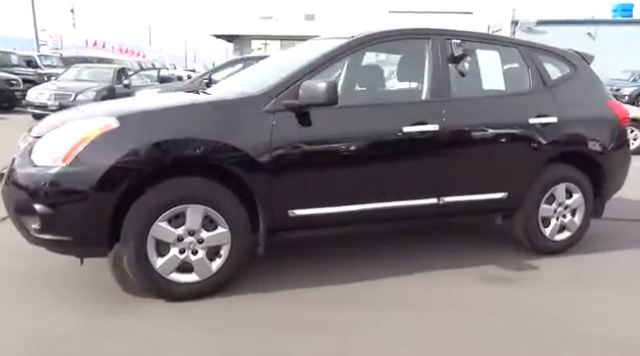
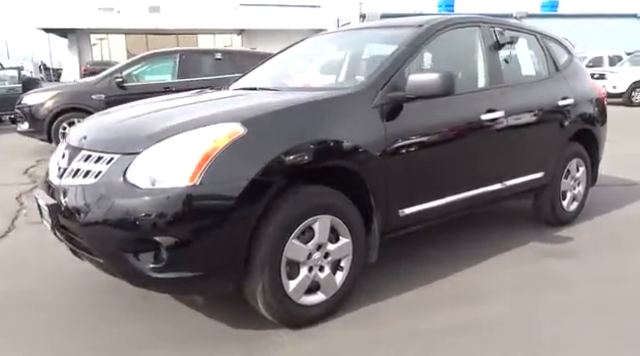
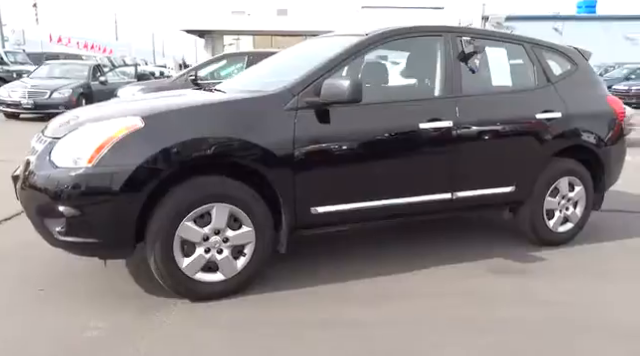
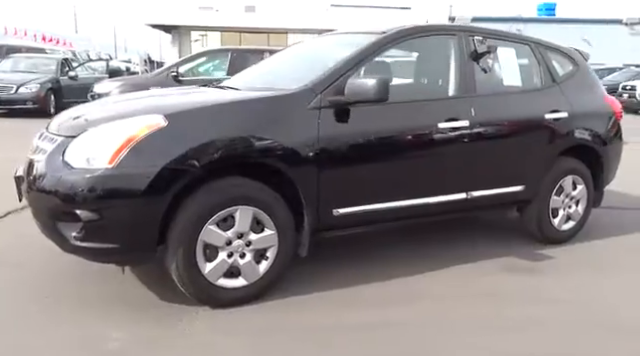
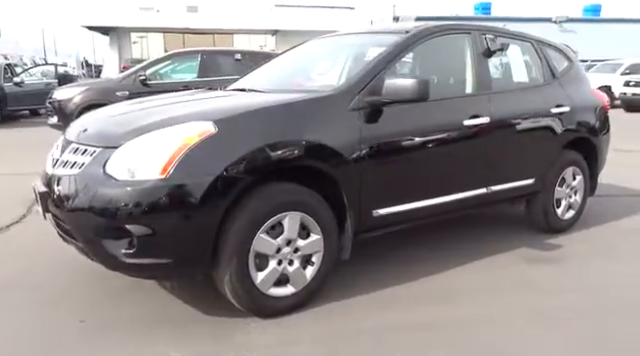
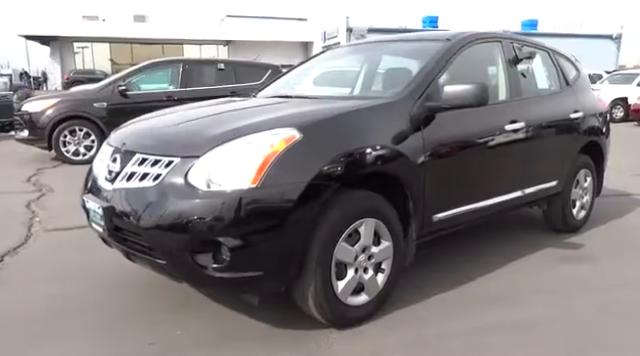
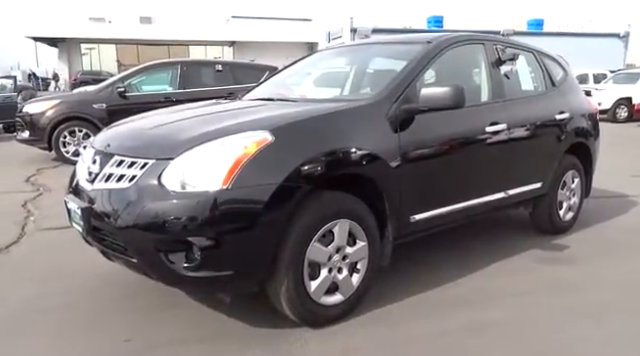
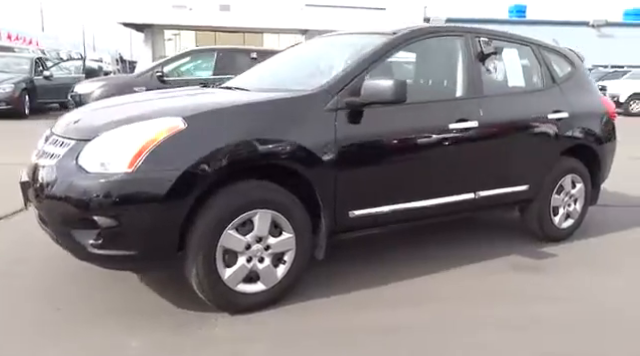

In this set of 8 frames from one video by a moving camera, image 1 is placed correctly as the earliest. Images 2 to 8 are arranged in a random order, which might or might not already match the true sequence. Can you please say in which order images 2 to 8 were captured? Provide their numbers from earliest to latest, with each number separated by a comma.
3, 4, 8, 5, 2, 7, 6
